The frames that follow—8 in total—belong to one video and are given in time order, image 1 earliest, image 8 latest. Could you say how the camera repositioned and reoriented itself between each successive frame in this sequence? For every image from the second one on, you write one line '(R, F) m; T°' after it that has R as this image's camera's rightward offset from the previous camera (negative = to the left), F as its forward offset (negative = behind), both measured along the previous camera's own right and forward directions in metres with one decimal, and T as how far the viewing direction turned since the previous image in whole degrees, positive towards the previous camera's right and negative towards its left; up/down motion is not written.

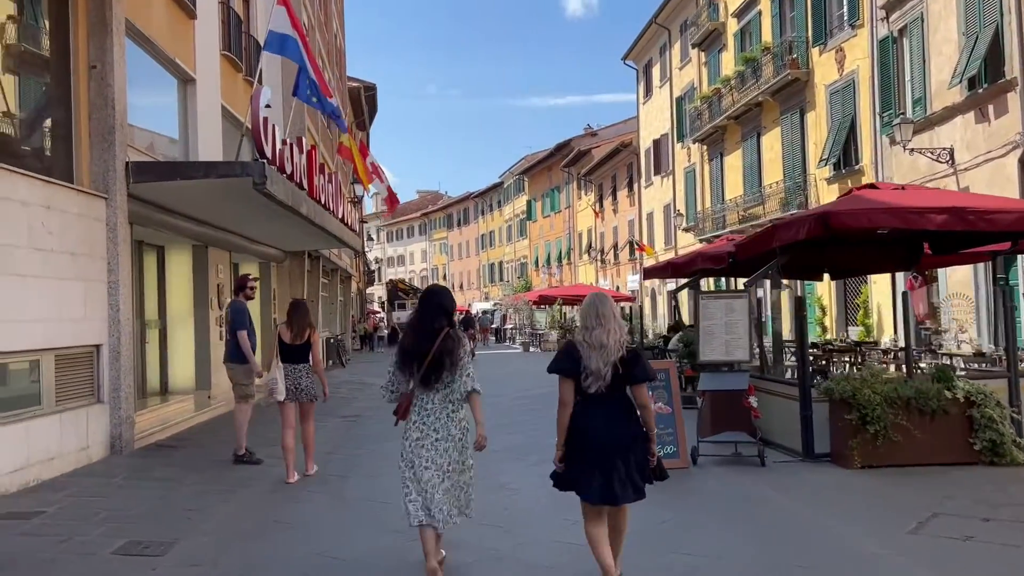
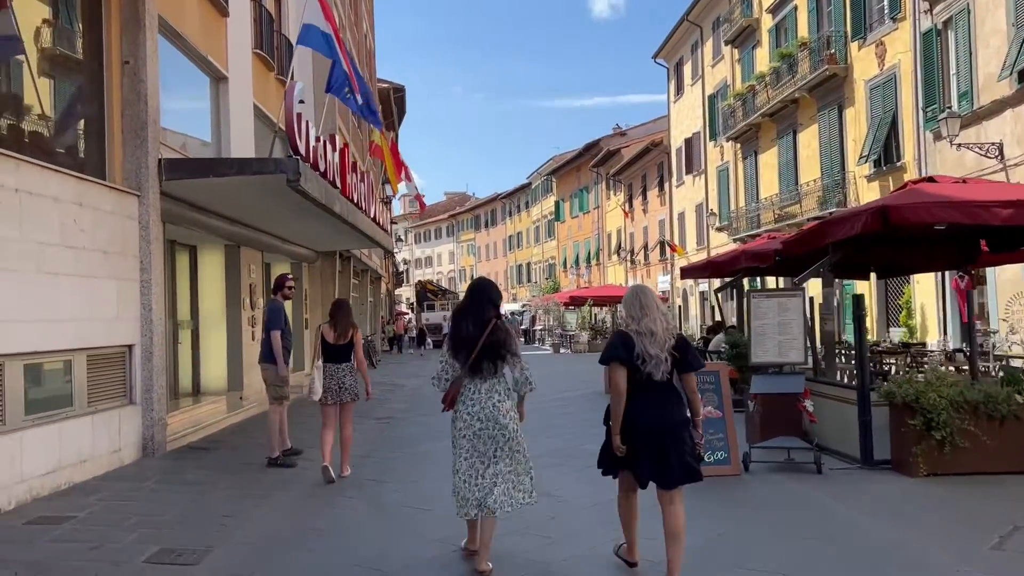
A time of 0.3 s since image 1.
(-0.1, +0.3) m; -2°
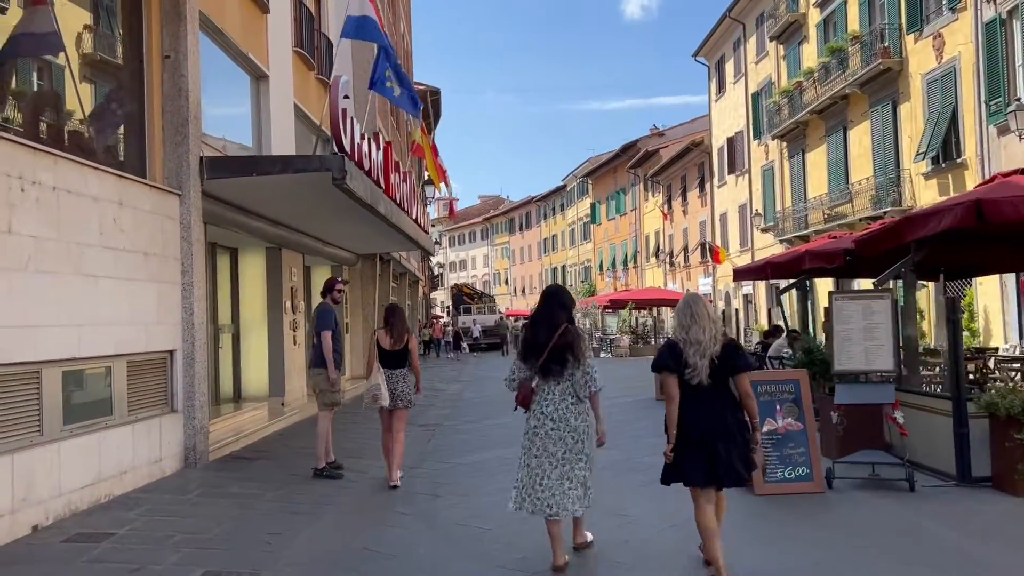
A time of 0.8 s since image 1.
(-0.2, +0.5) m; -2°
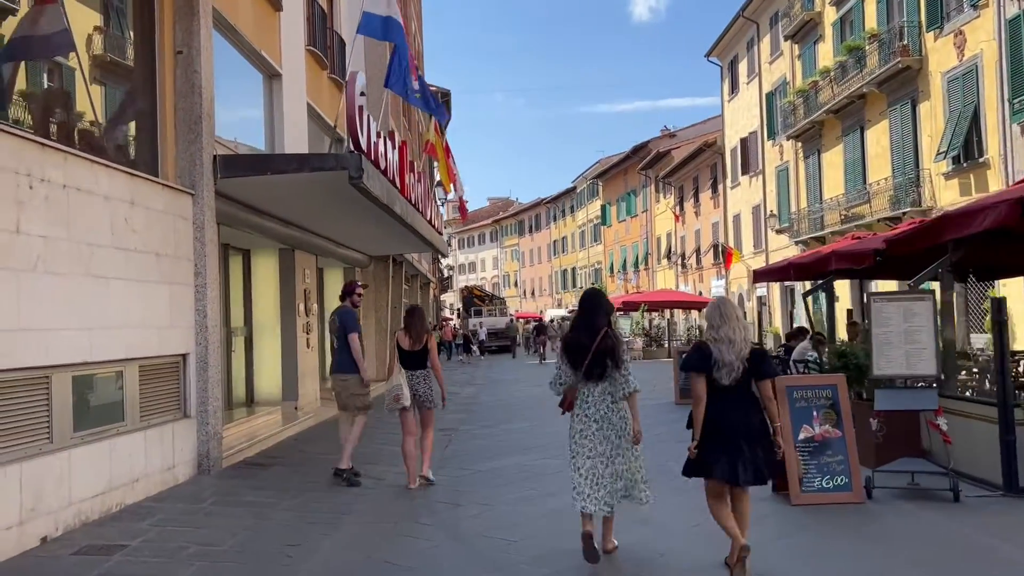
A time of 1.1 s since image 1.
(-0.1, +0.2) m; -1°
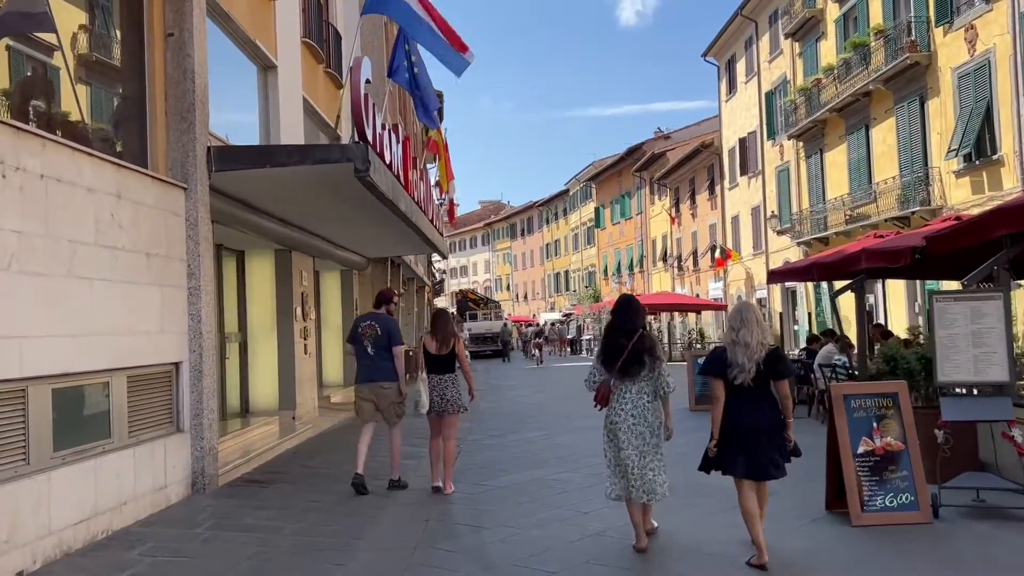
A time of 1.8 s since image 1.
(-0.3, +0.6) m; +1°
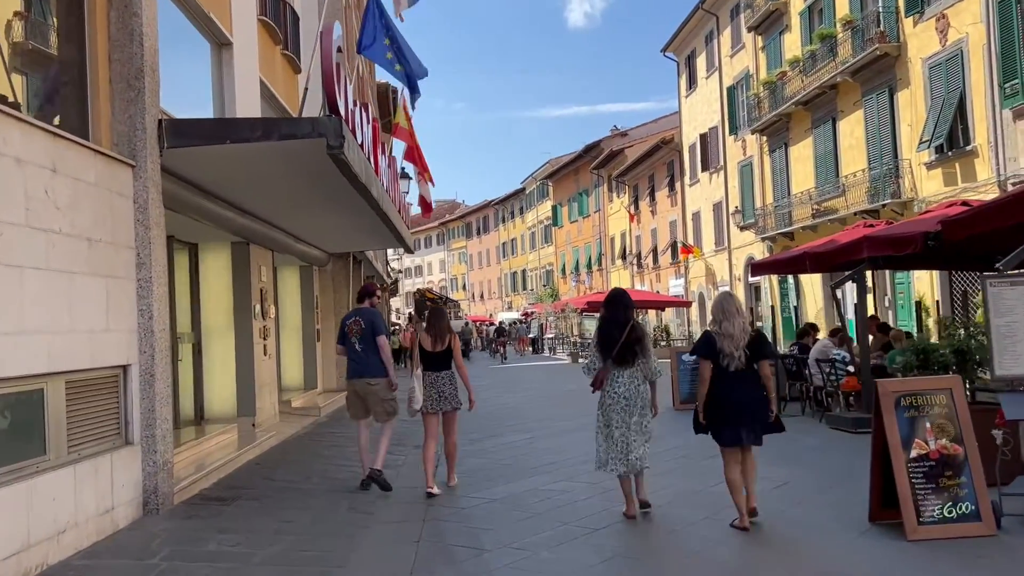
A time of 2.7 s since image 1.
(-0.3, +0.8) m; +3°
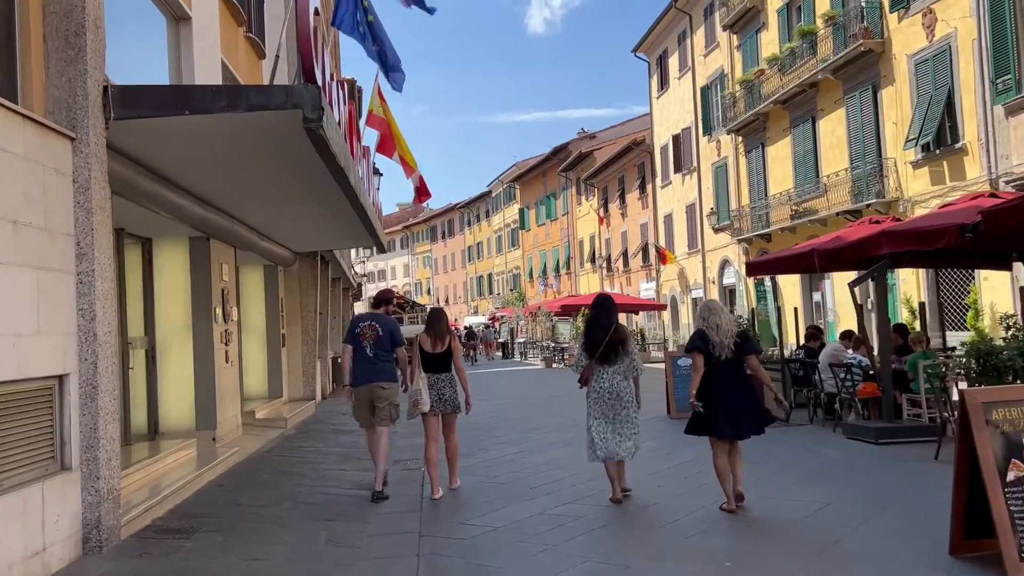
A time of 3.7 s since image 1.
(-0.3, +0.9) m; +3°
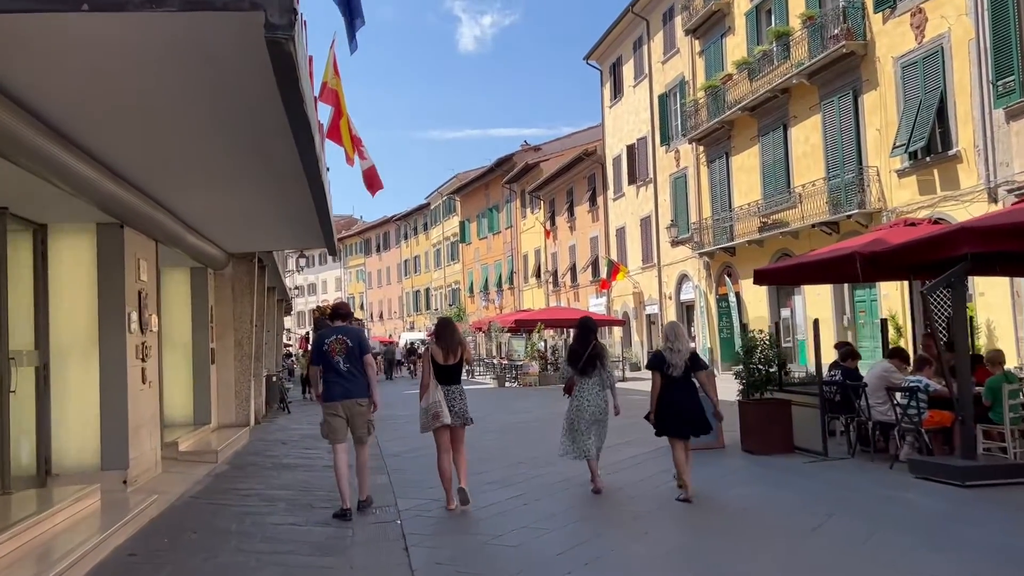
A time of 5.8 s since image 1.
(-0.6, +1.8) m; +5°
